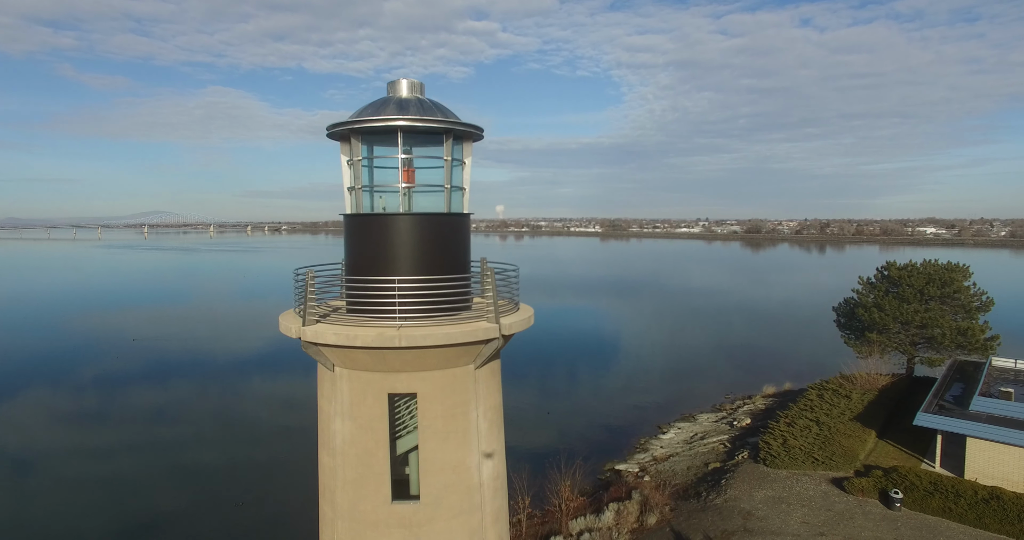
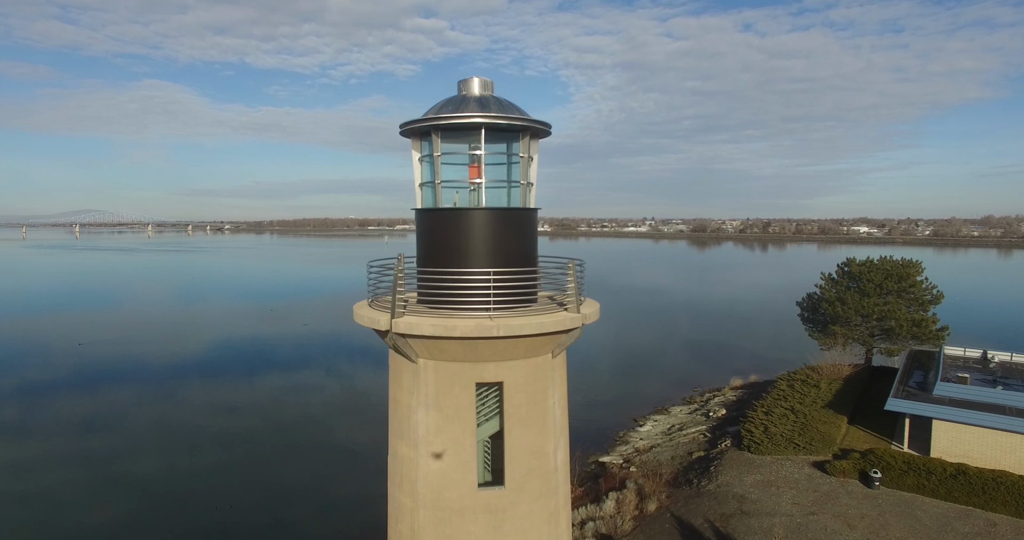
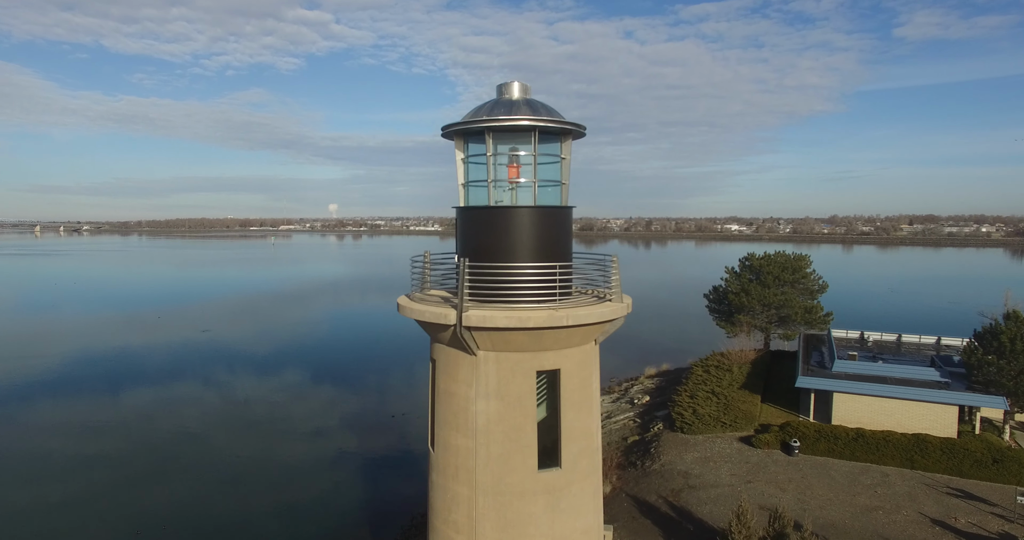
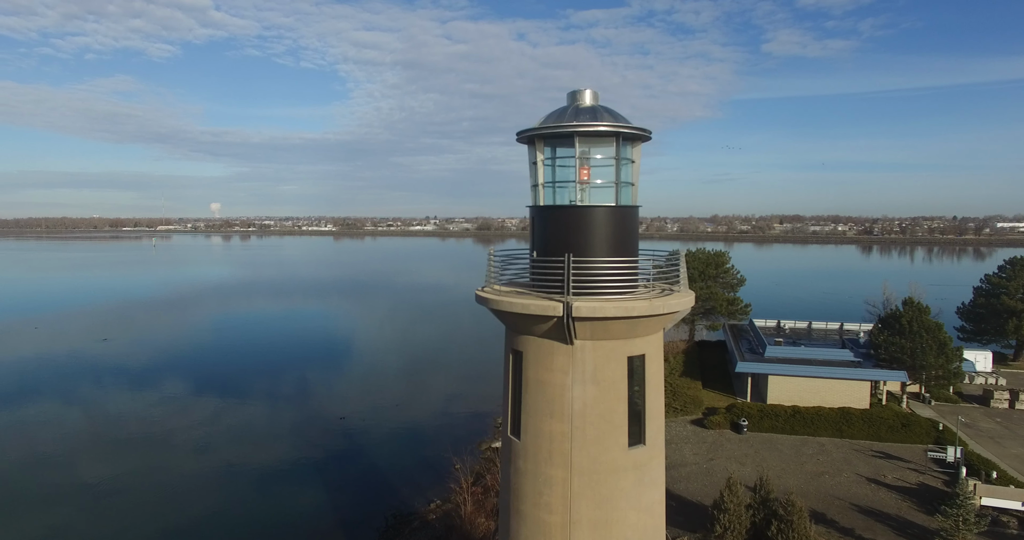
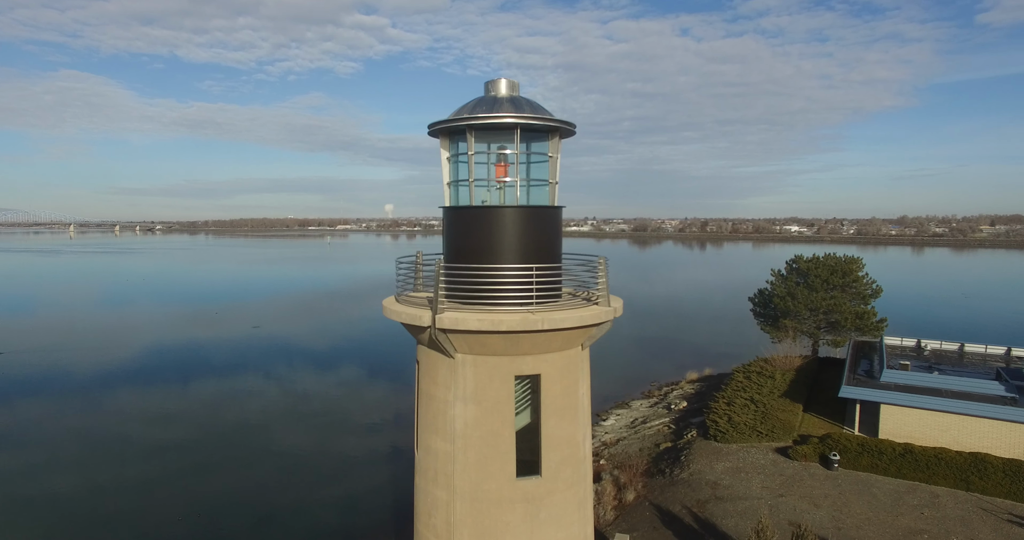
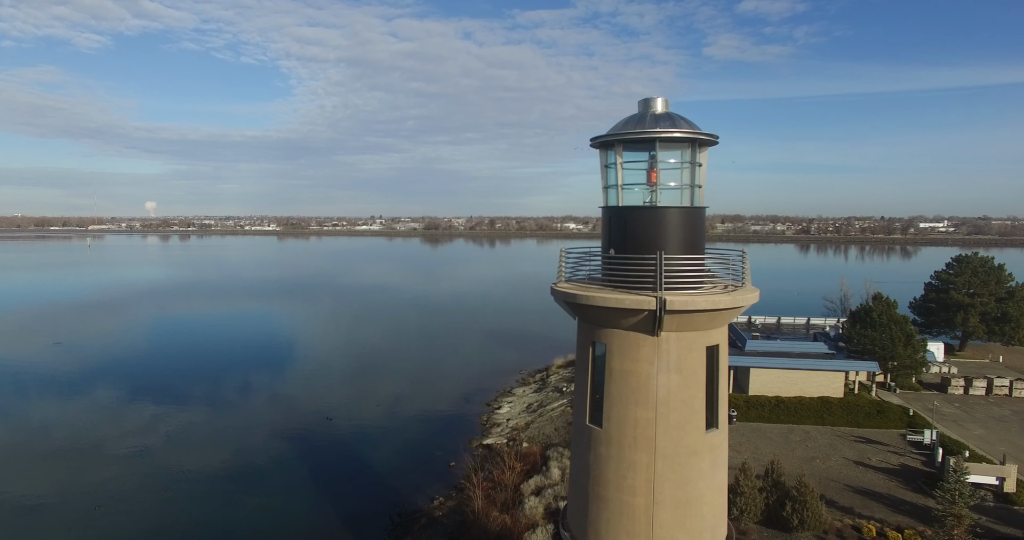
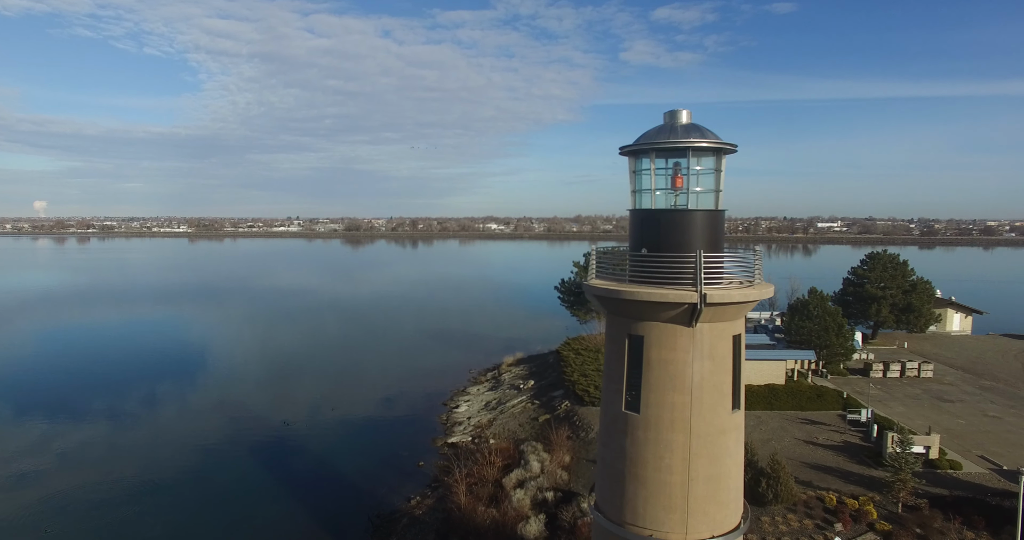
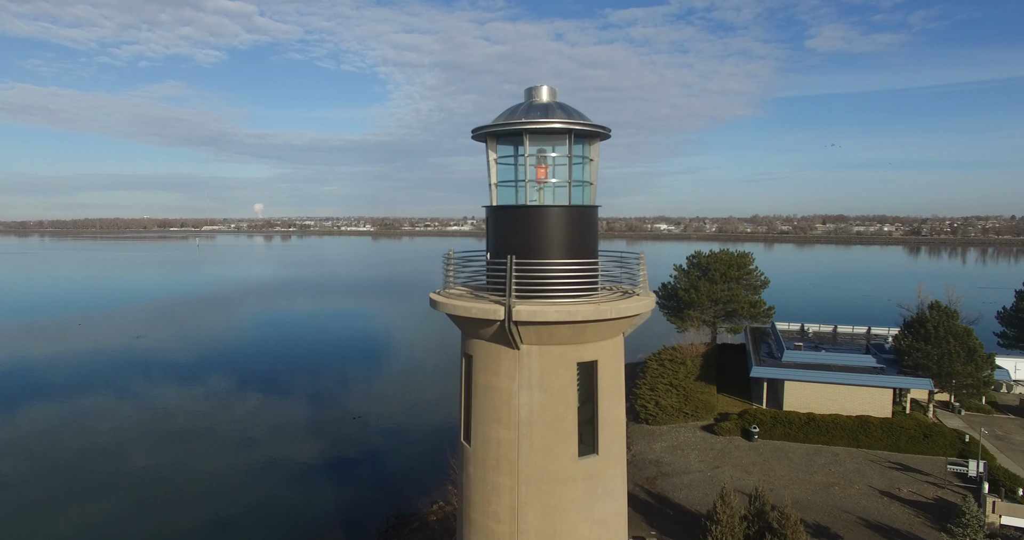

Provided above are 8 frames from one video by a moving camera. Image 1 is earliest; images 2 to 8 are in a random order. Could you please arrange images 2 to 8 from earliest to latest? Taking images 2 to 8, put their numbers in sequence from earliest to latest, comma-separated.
2, 5, 3, 8, 4, 6, 7
